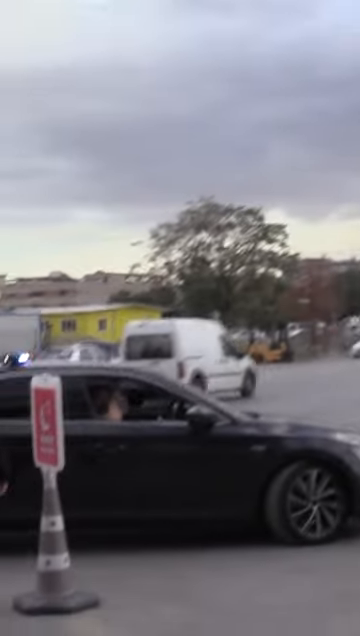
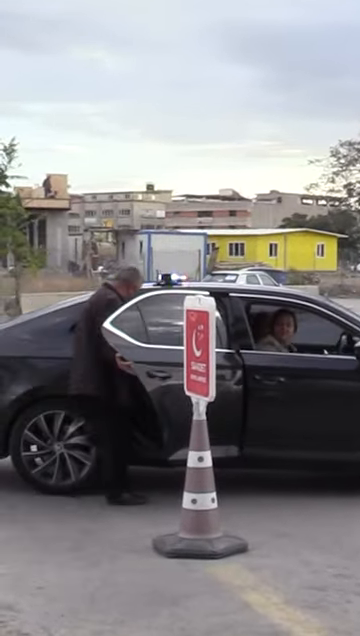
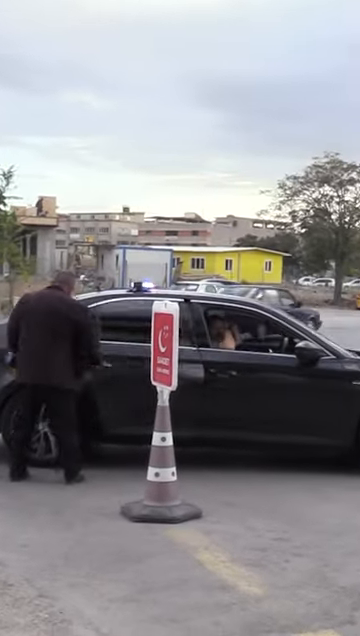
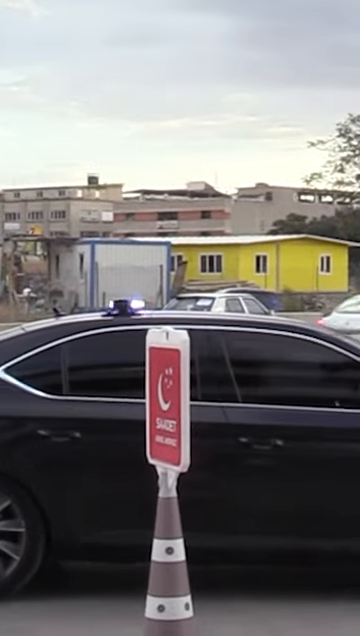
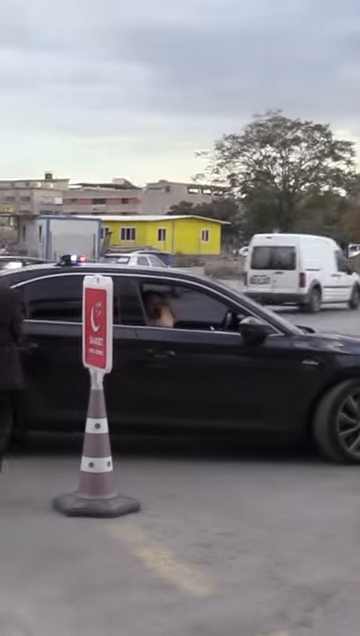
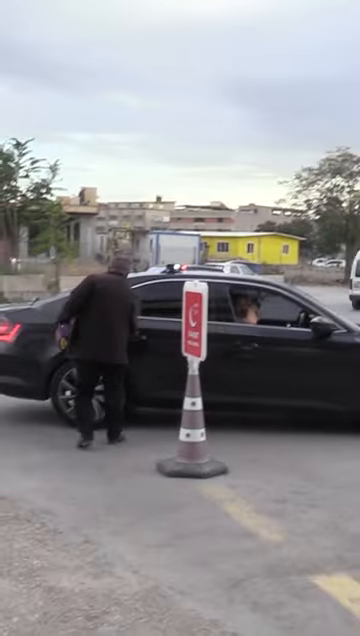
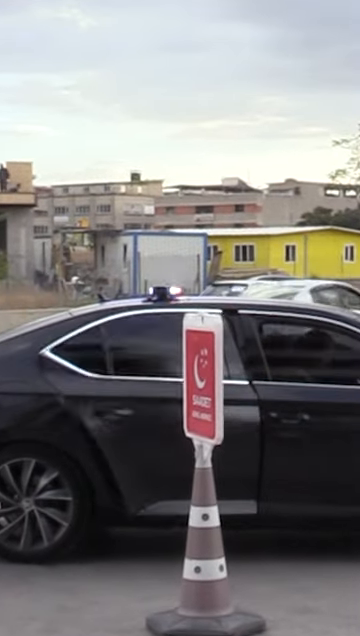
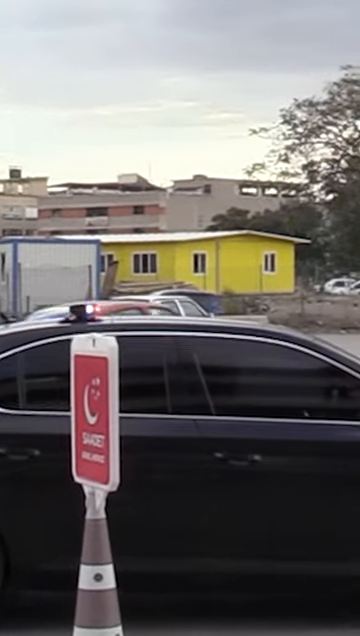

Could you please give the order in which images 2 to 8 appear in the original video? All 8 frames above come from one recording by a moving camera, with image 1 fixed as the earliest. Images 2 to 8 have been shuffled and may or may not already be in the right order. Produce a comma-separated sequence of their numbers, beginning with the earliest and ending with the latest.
5, 6, 3, 2, 7, 4, 8
